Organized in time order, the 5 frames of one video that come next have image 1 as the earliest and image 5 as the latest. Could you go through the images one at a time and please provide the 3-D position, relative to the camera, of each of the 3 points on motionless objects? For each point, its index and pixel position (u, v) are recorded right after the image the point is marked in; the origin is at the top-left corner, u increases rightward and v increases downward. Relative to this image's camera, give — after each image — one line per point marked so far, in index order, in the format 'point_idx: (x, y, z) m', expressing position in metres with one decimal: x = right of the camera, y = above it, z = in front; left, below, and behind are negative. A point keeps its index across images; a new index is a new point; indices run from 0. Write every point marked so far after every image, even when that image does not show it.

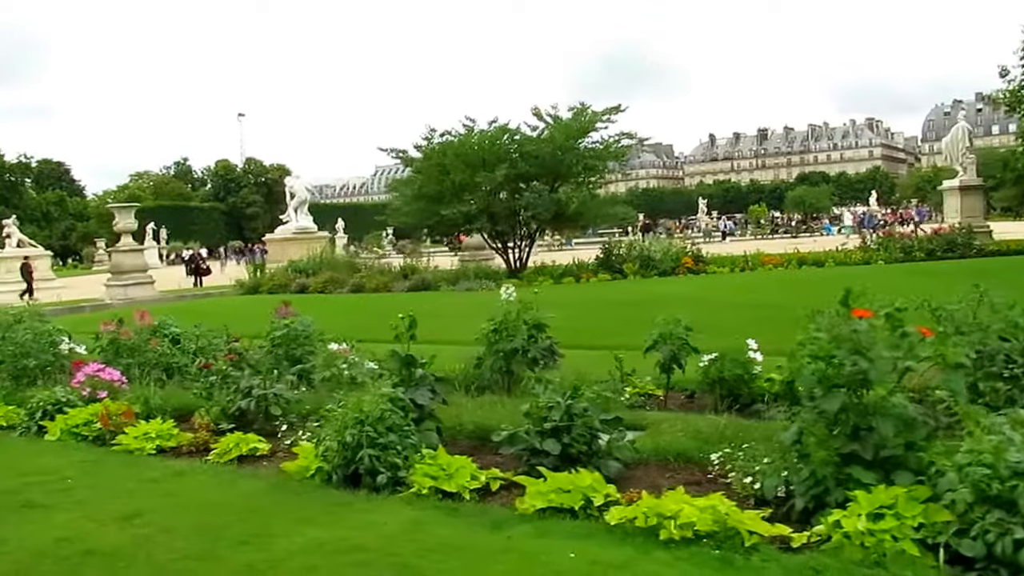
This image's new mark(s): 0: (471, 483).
0: (-0.3, -1.6, +6.0) m
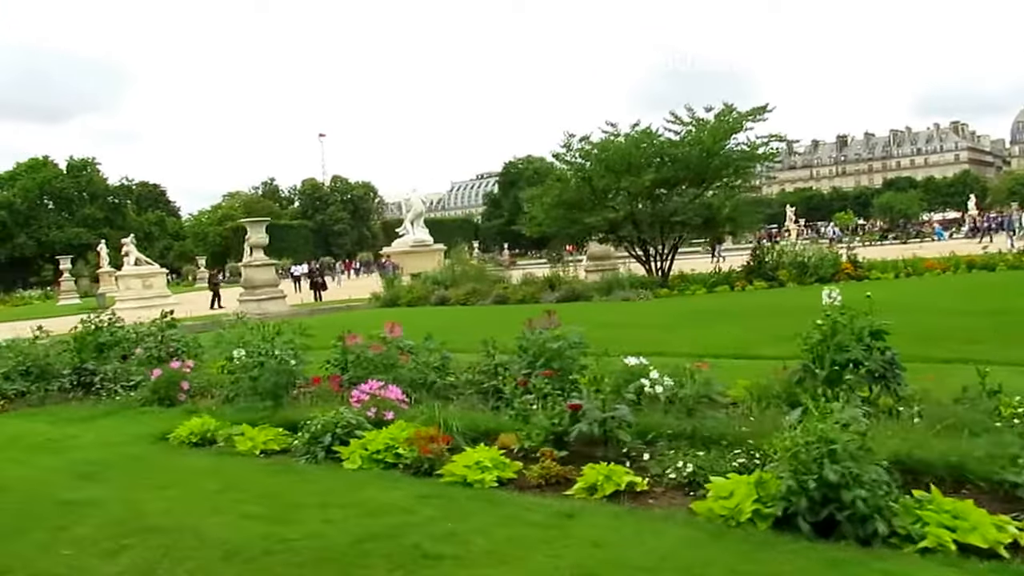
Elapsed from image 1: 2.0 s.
0: (+3.1, -1.6, +4.6) m
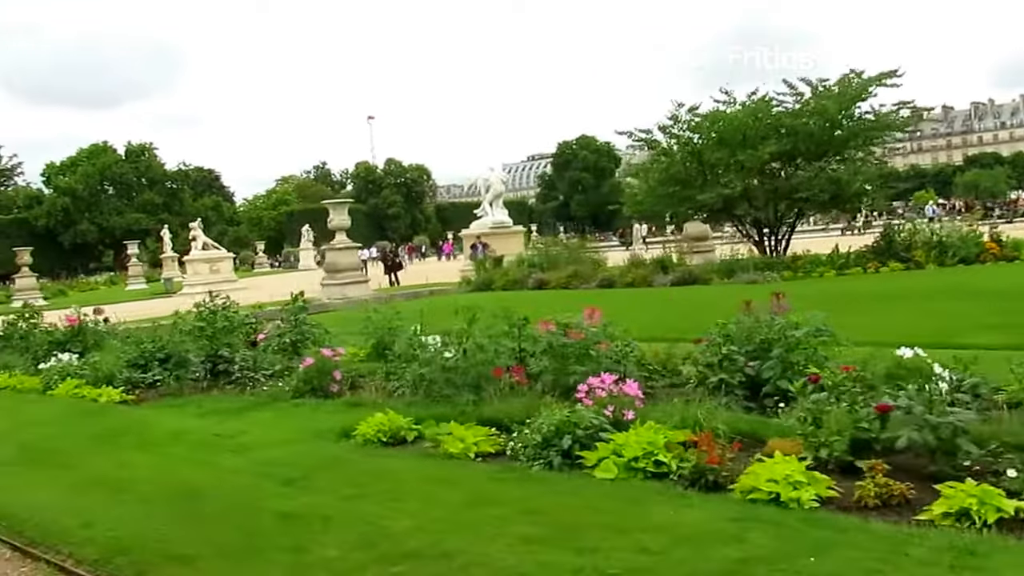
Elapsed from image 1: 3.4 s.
0: (+5.4, -1.4, +3.3) m
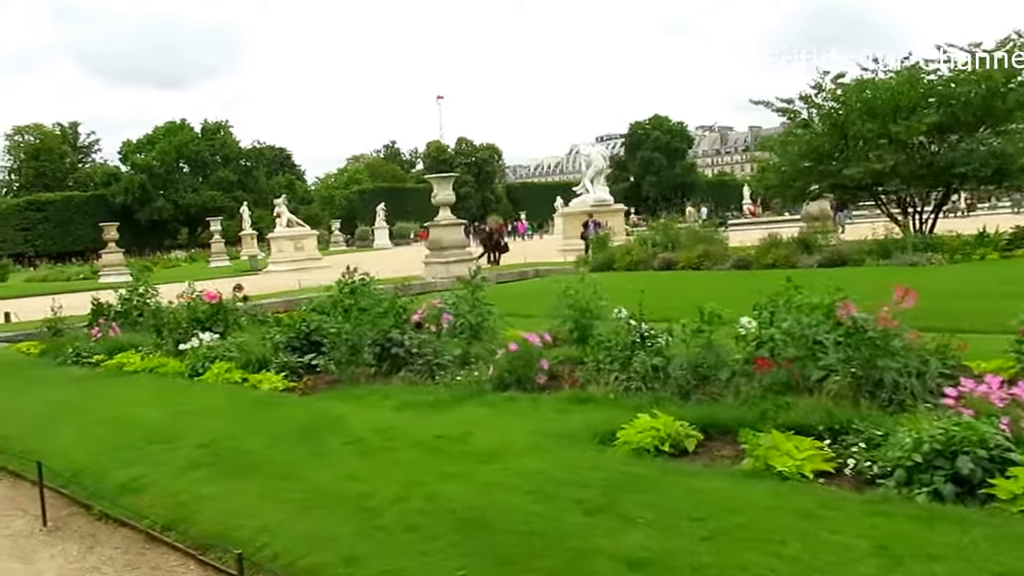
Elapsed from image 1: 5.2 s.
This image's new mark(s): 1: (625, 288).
0: (+7.8, -1.4, +1.4) m
1: (+2.2, 0.0, +14.0) m
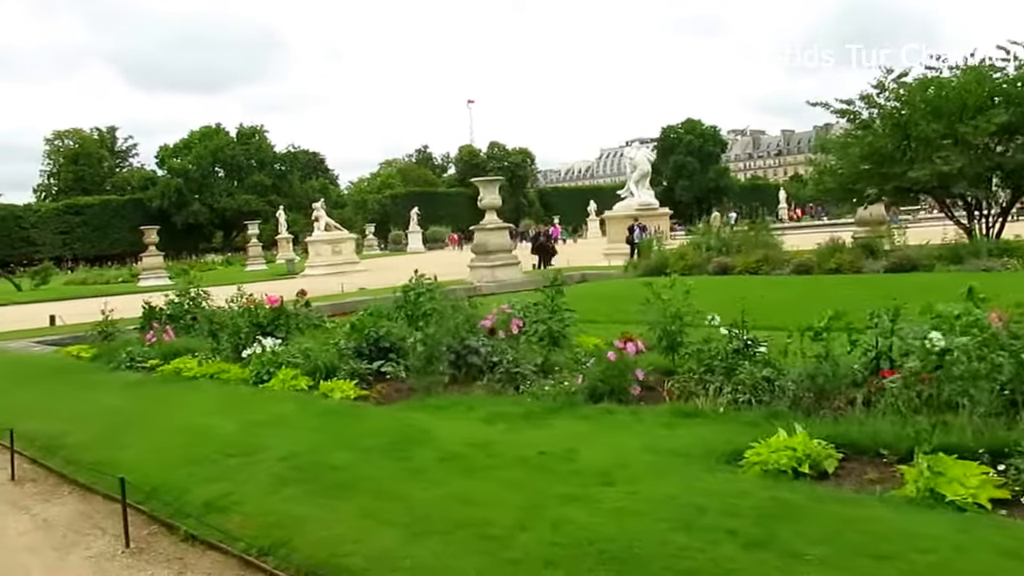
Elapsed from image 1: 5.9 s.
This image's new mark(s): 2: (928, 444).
0: (+8.5, -1.4, +0.6) m
1: (+3.4, -0.1, +13.3) m
2: (+3.2, -1.2, +5.6) m
